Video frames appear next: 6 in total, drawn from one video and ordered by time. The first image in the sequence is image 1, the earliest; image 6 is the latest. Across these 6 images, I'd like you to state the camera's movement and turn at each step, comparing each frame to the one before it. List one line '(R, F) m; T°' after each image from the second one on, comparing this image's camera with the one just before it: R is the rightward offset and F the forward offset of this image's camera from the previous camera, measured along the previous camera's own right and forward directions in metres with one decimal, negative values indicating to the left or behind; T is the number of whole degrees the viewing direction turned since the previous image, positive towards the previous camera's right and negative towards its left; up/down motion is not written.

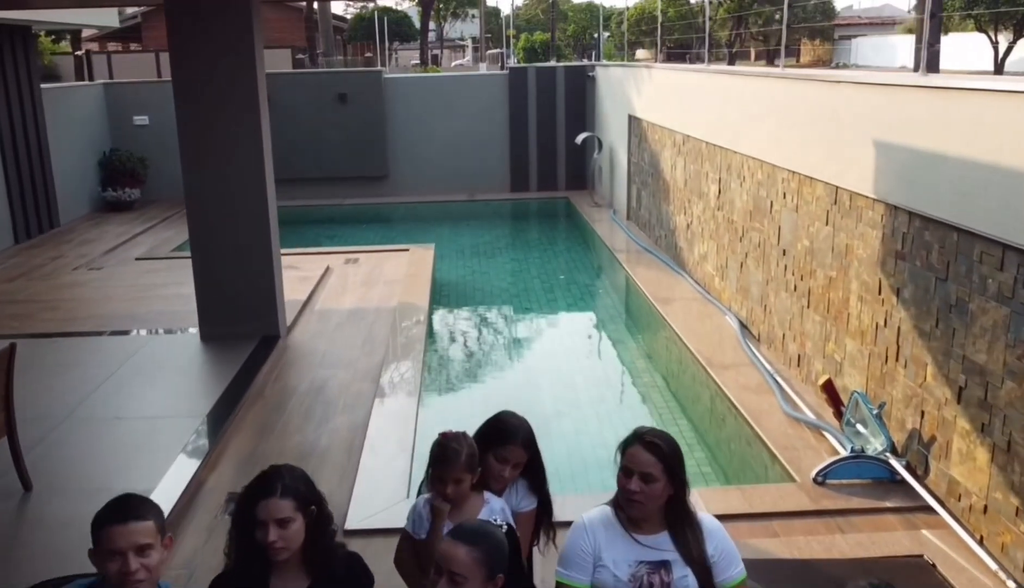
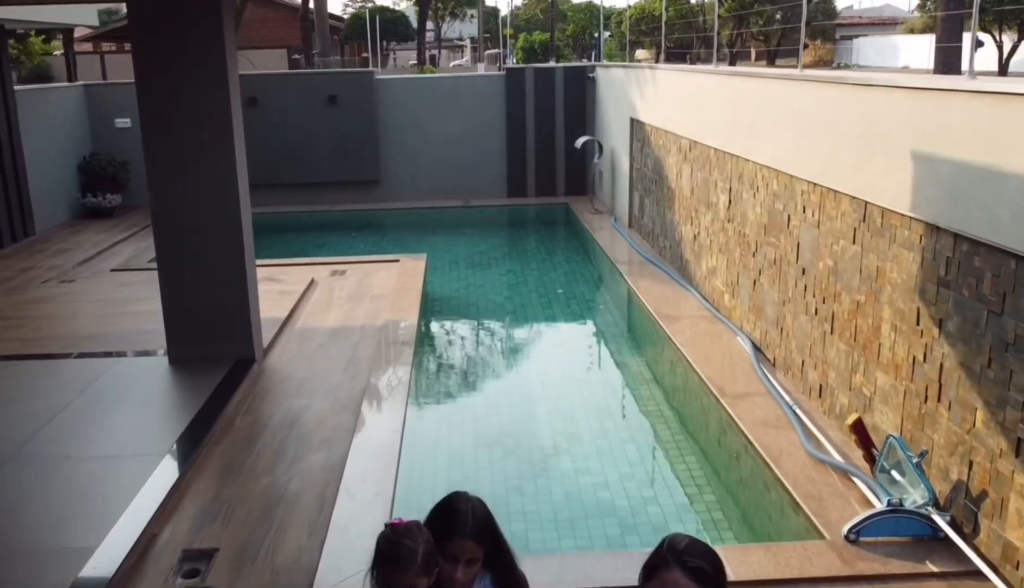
(0.0, +0.5) m; 0°
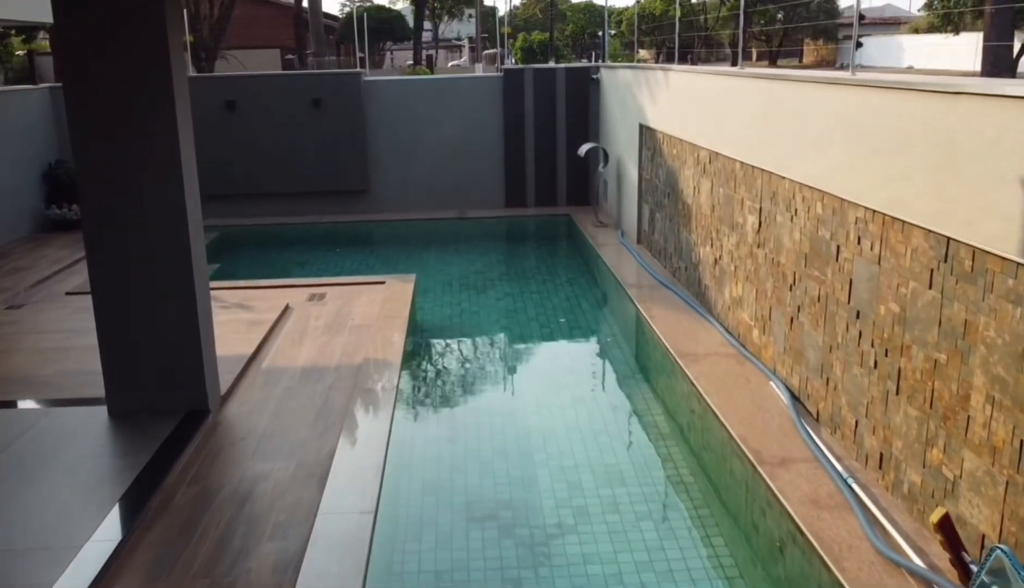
(0.0, +0.8) m; 0°
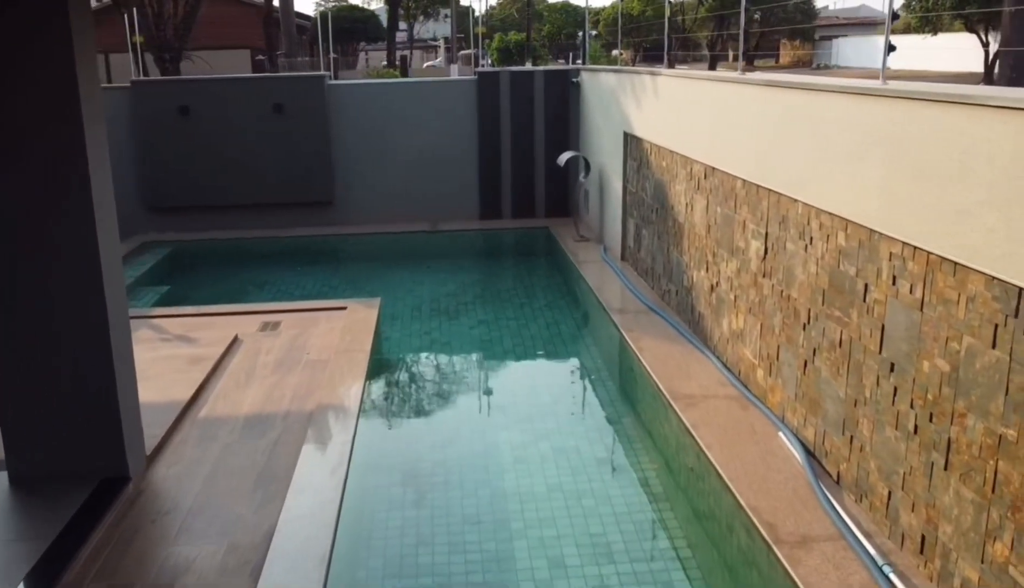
(0.0, +0.7) m; +1°
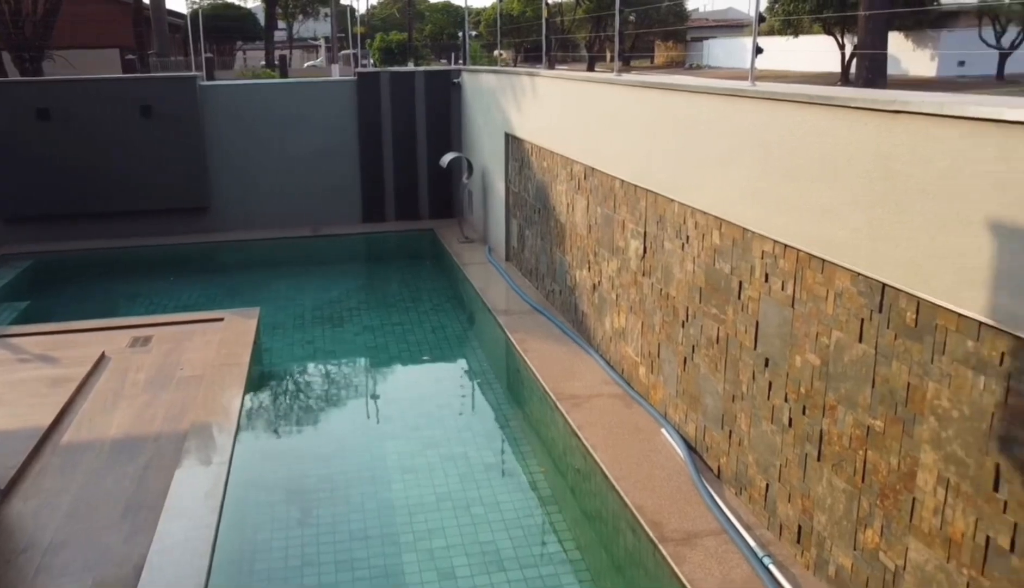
(+0.1, +0.1) m; +7°
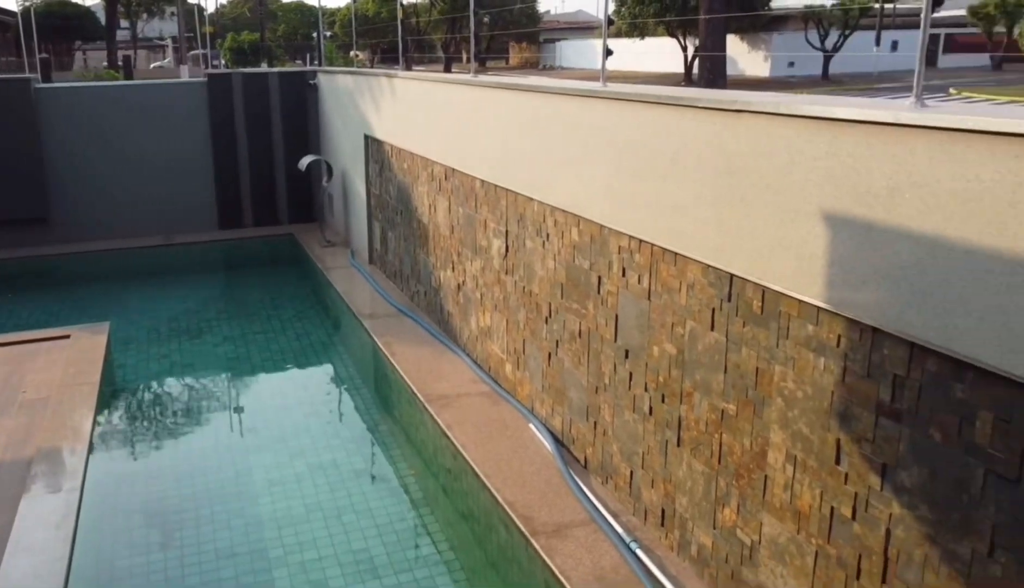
(0.0, 0.0) m; +8°
